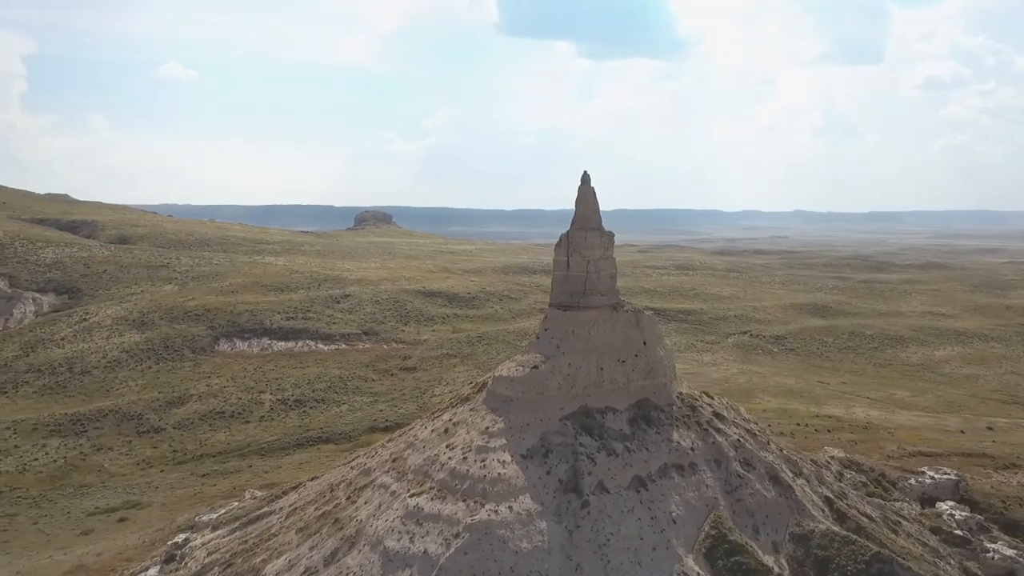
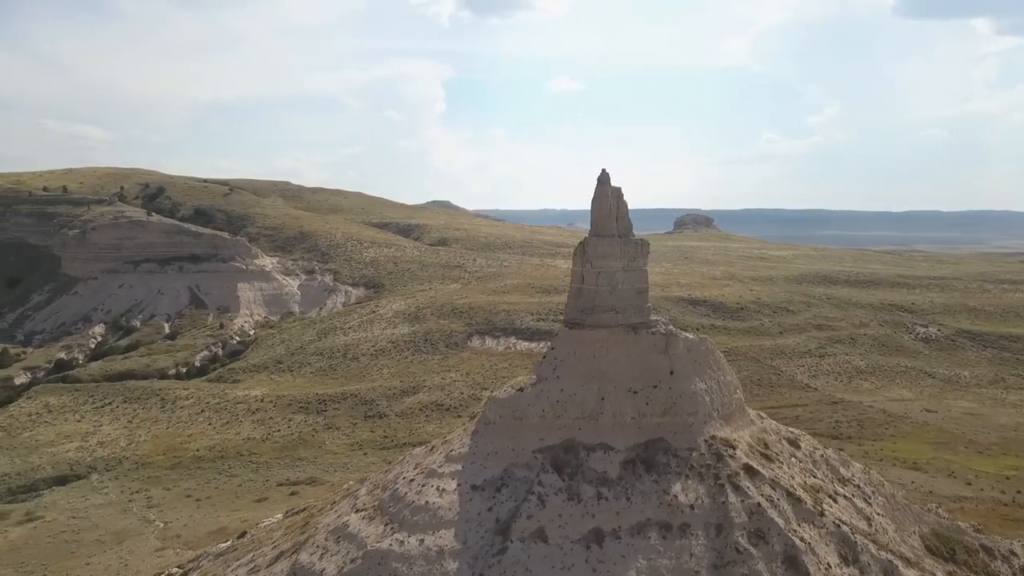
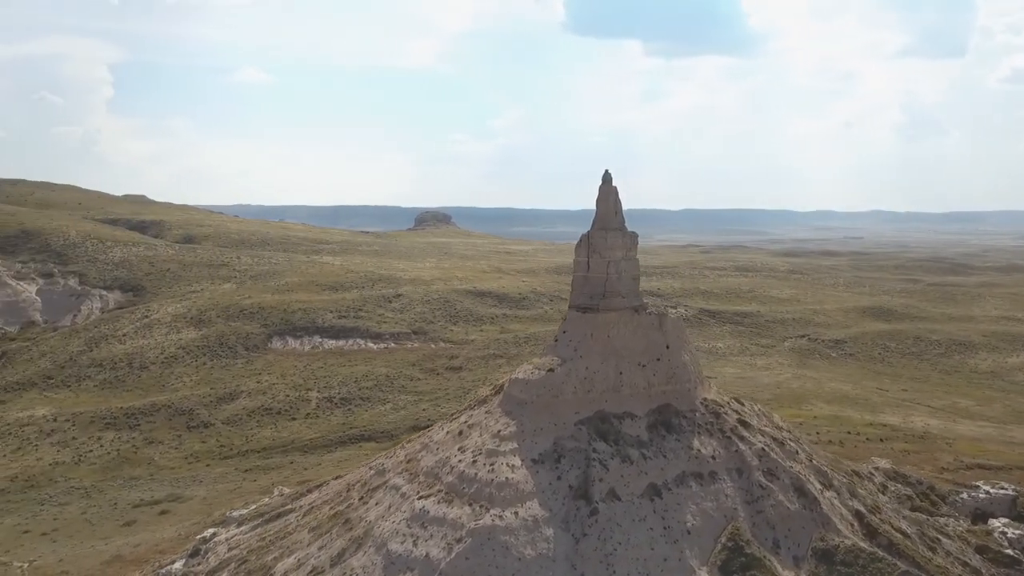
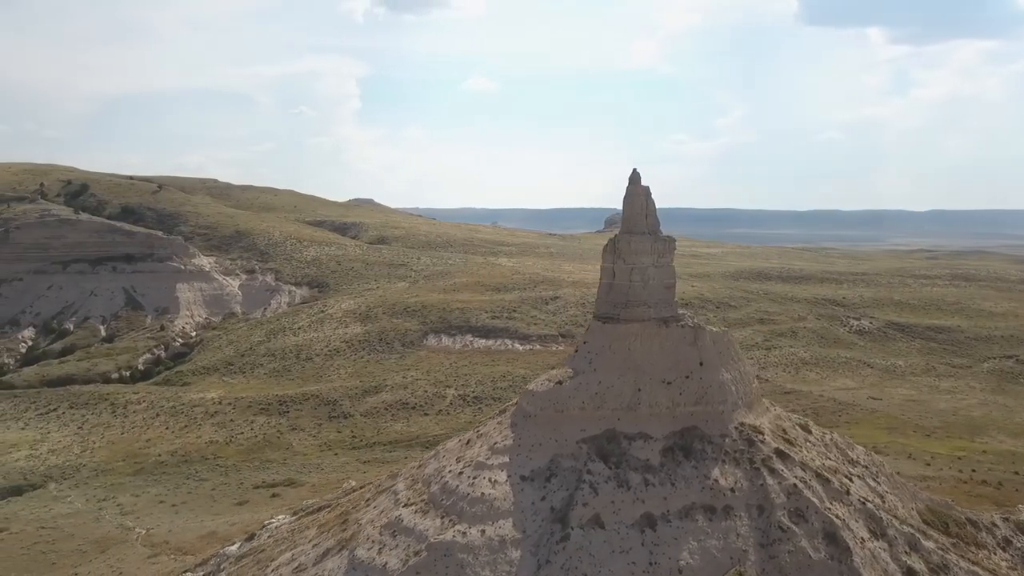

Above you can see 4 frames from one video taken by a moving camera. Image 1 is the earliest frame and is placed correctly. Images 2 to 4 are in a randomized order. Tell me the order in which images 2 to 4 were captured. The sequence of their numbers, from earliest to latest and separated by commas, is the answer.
3, 4, 2
